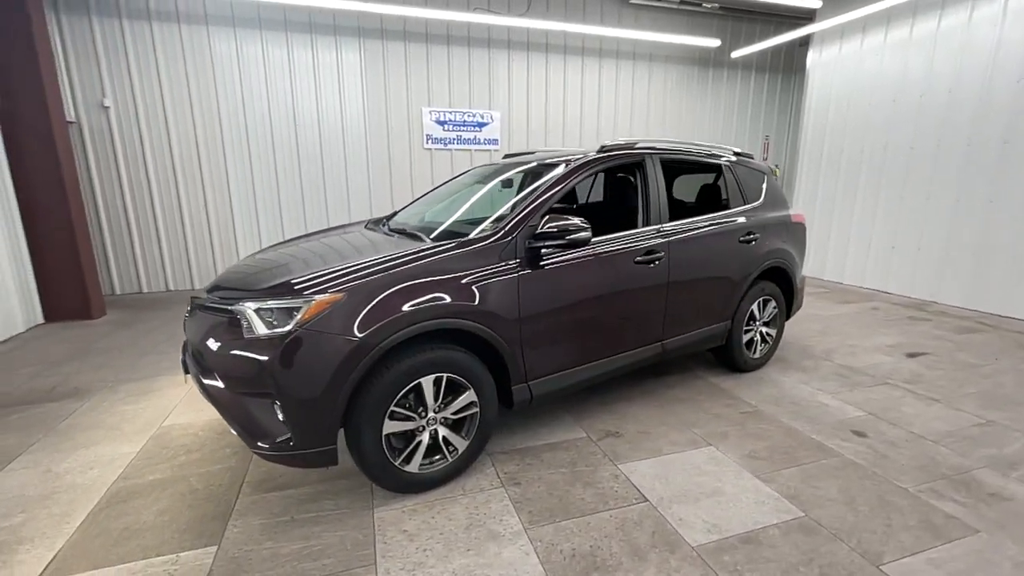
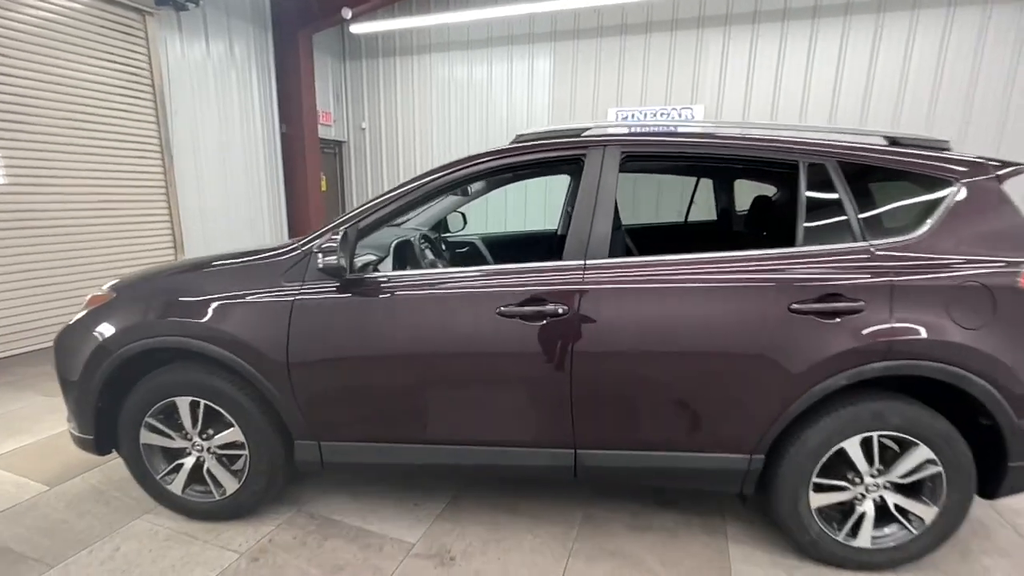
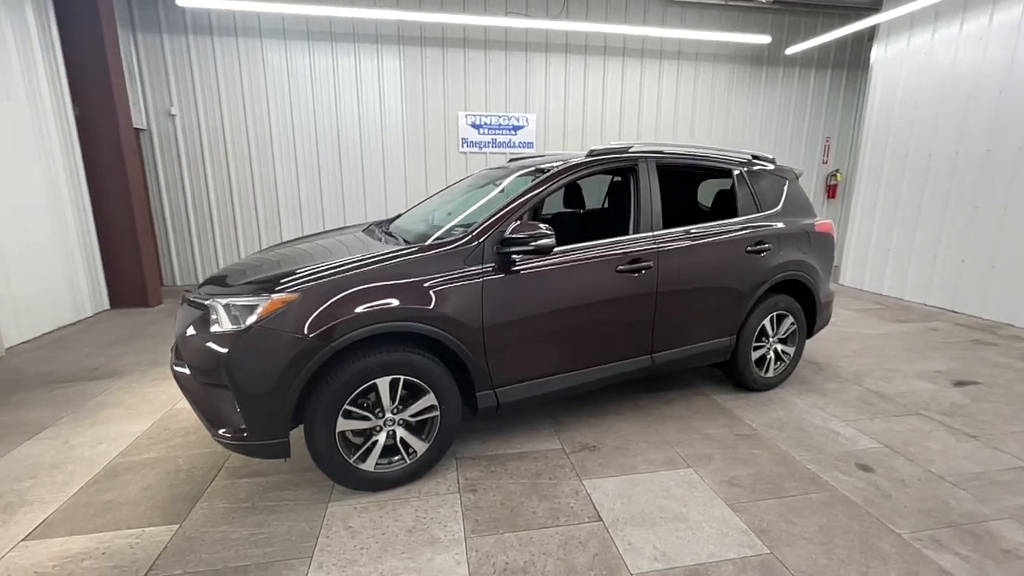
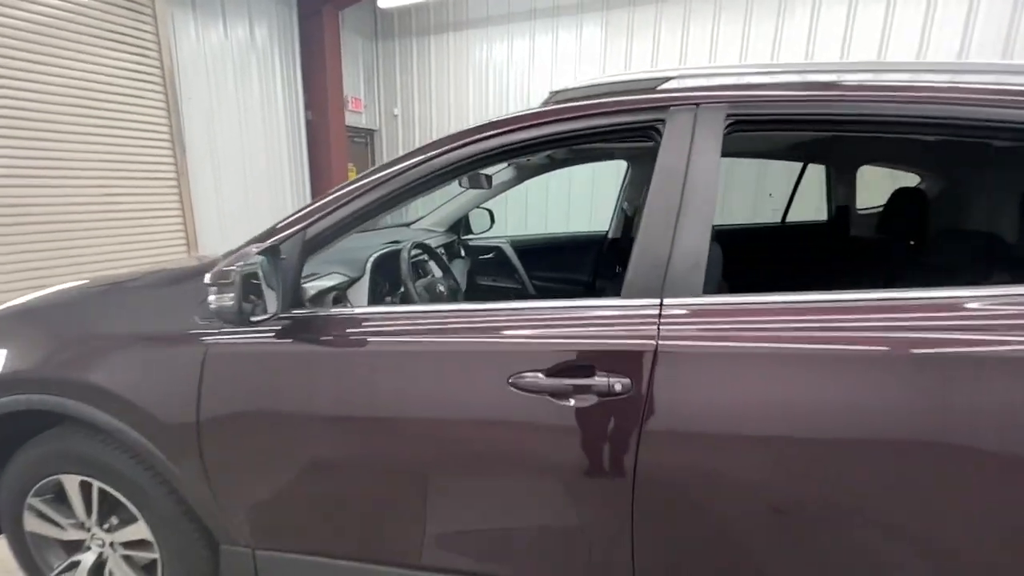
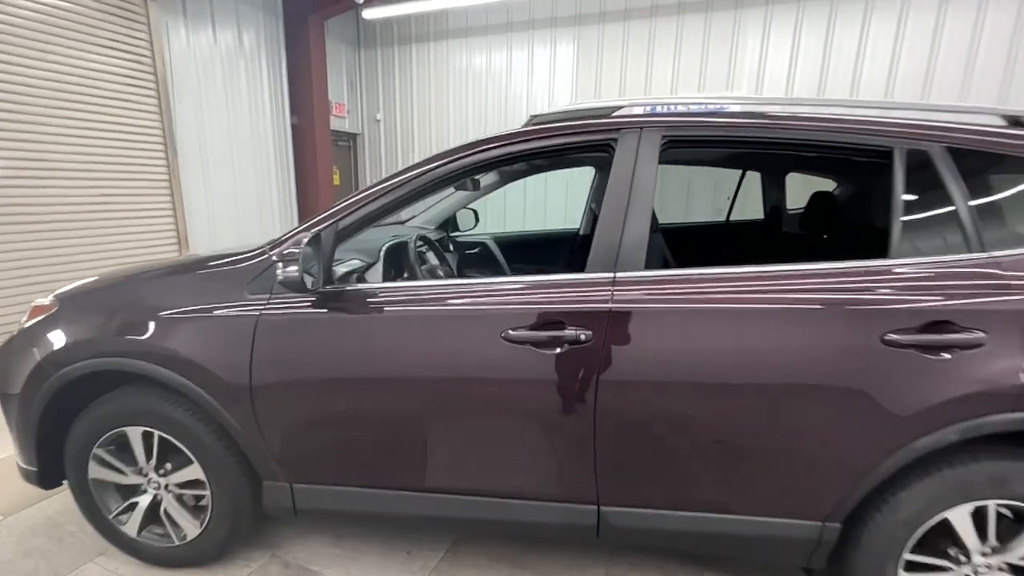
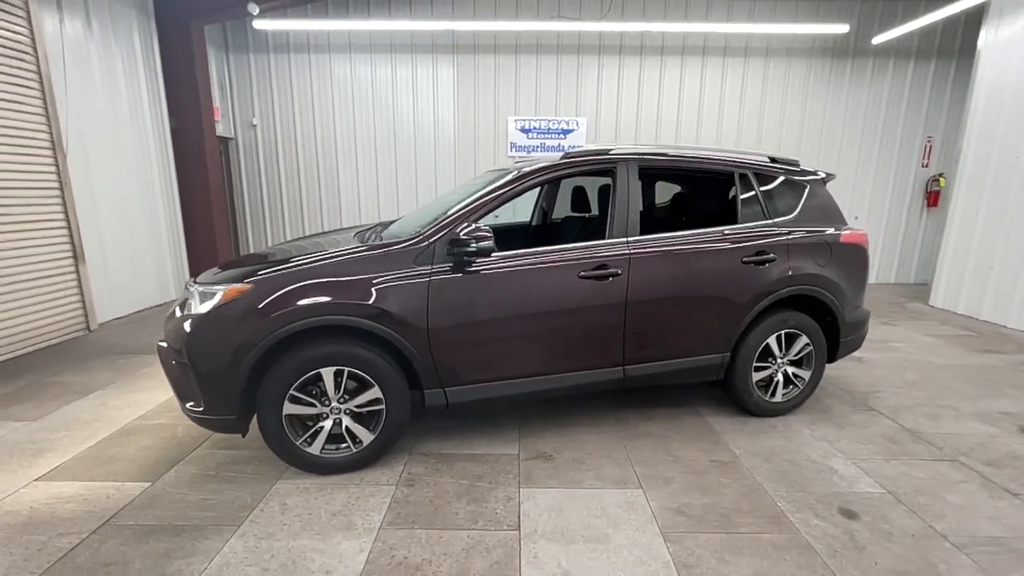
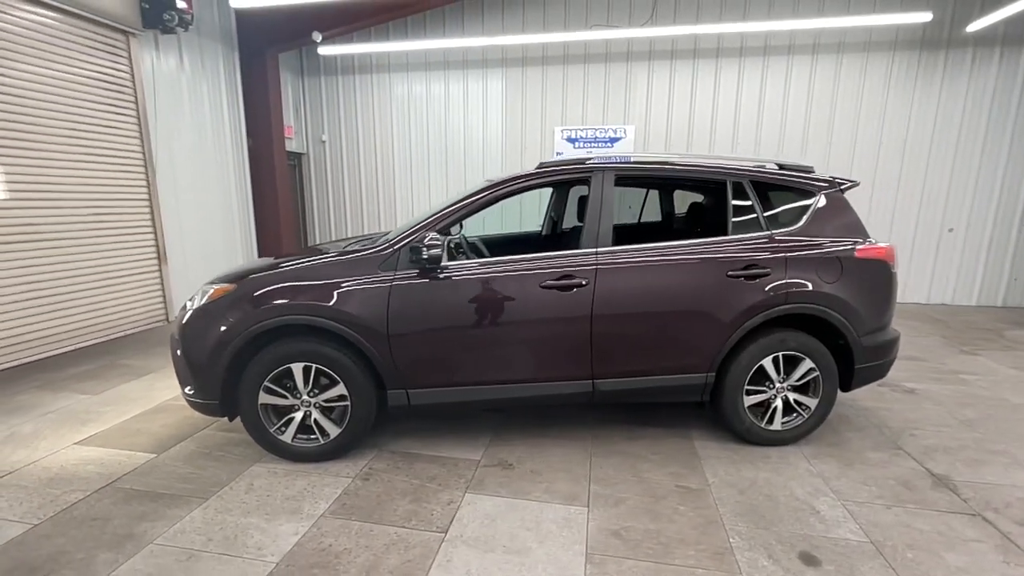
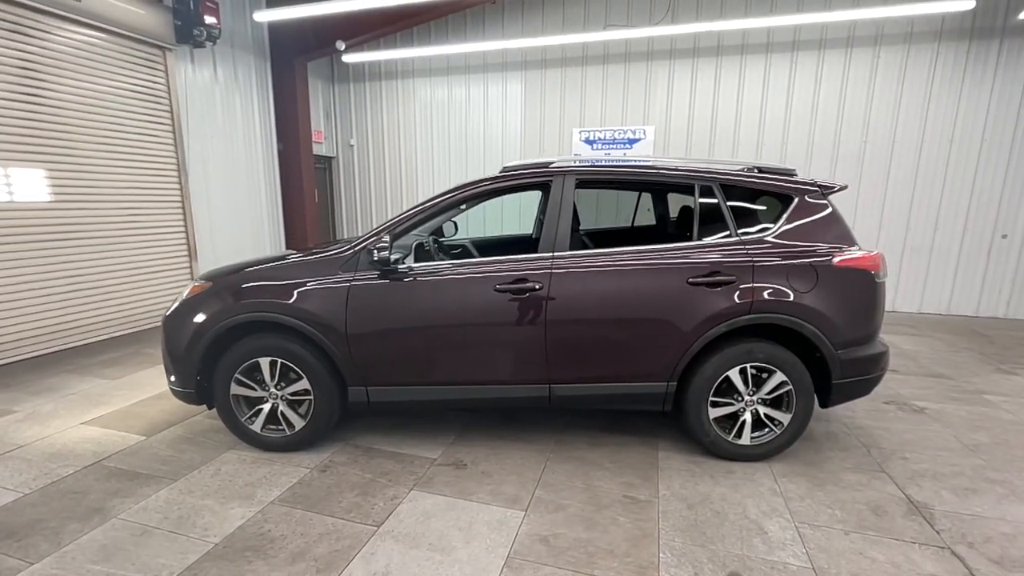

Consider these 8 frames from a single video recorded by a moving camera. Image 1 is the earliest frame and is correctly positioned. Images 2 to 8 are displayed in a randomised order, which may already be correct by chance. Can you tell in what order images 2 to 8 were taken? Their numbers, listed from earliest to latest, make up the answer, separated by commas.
3, 6, 7, 8, 2, 5, 4
